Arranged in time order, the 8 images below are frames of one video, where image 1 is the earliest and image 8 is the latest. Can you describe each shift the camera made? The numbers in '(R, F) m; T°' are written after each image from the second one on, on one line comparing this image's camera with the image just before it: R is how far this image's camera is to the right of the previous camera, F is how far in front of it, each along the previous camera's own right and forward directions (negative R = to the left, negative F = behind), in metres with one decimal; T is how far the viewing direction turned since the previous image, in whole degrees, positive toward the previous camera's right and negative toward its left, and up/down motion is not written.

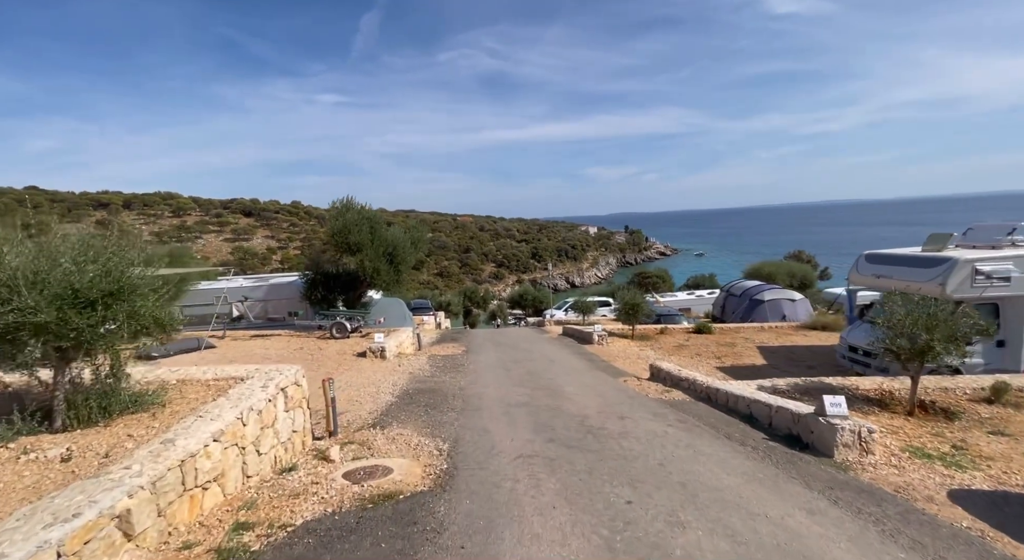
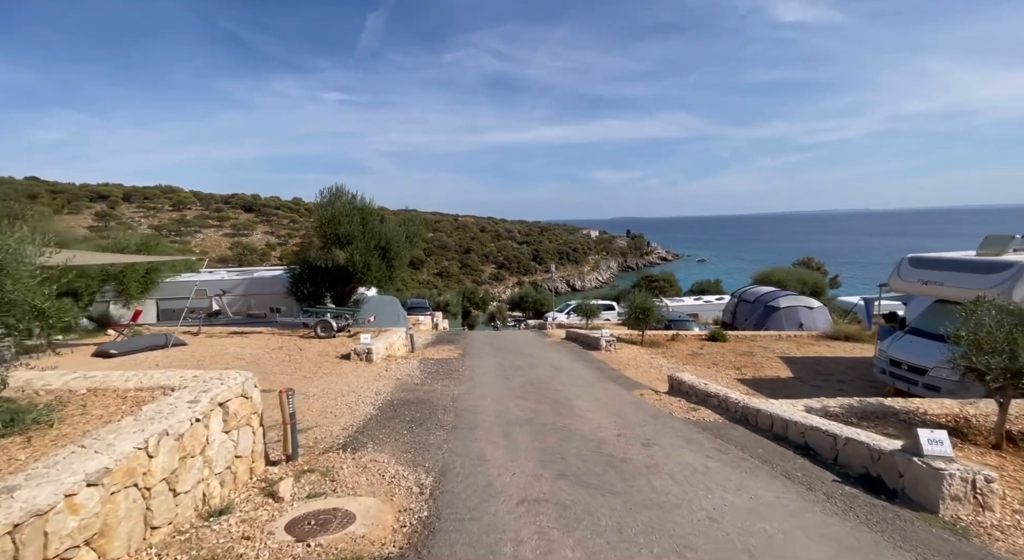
(-0.1, +1.4) m; 0°
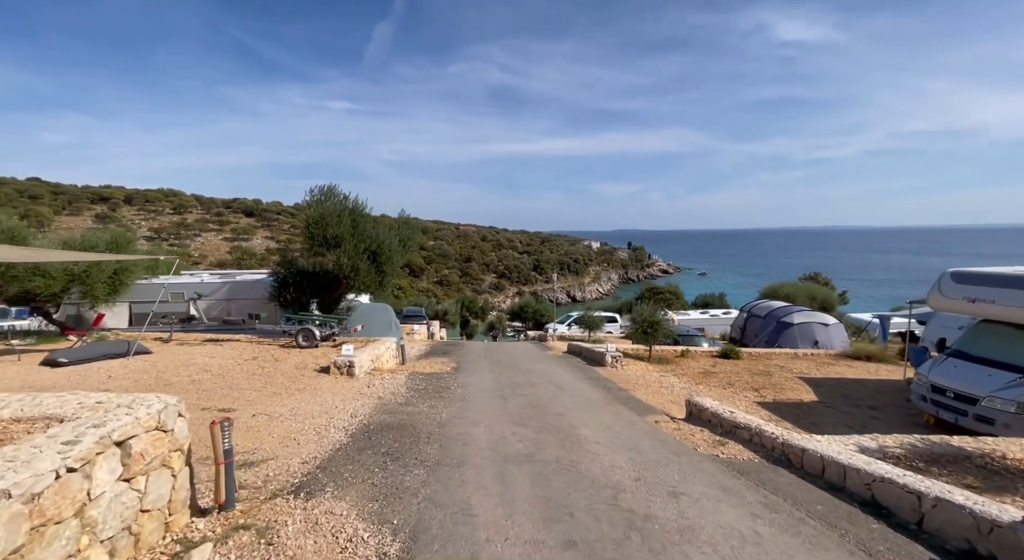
(0.0, +1.2) m; 0°
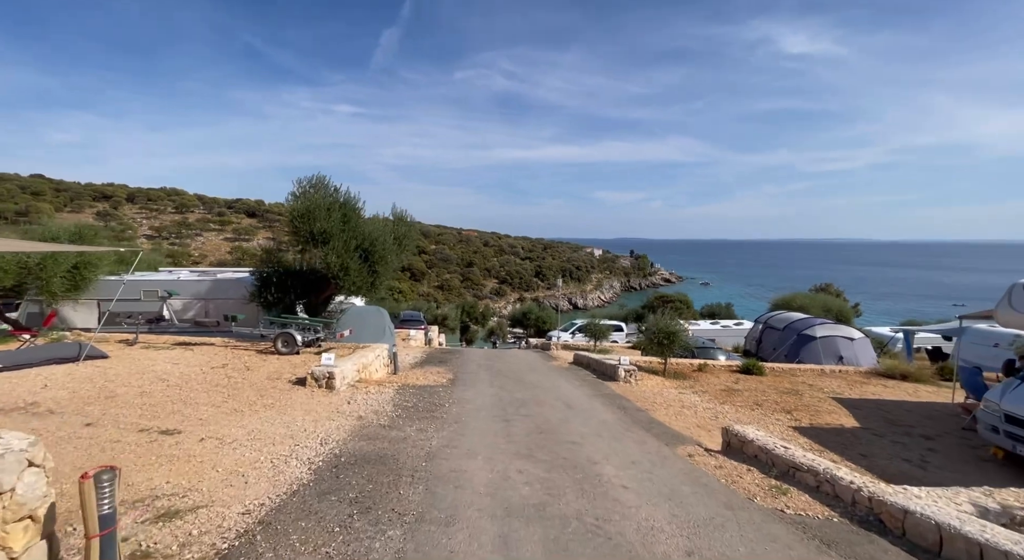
(-0.1, +1.5) m; 0°
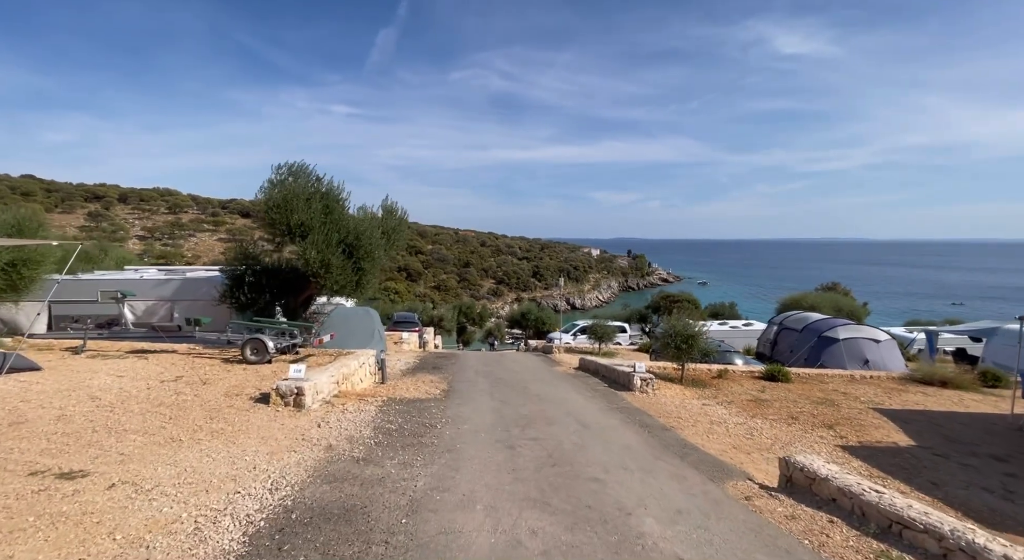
(-0.1, +1.6) m; 0°
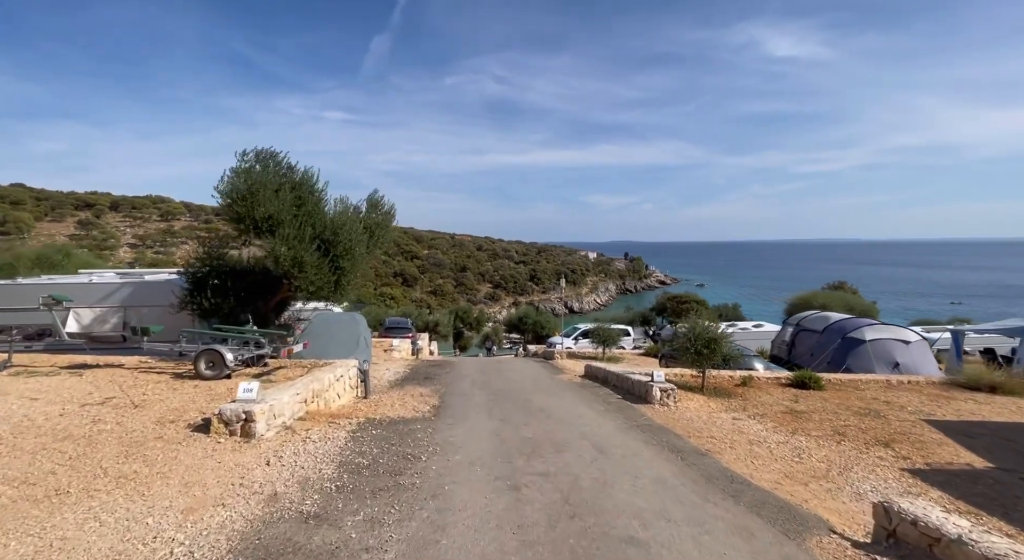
(-0.1, +1.6) m; 0°
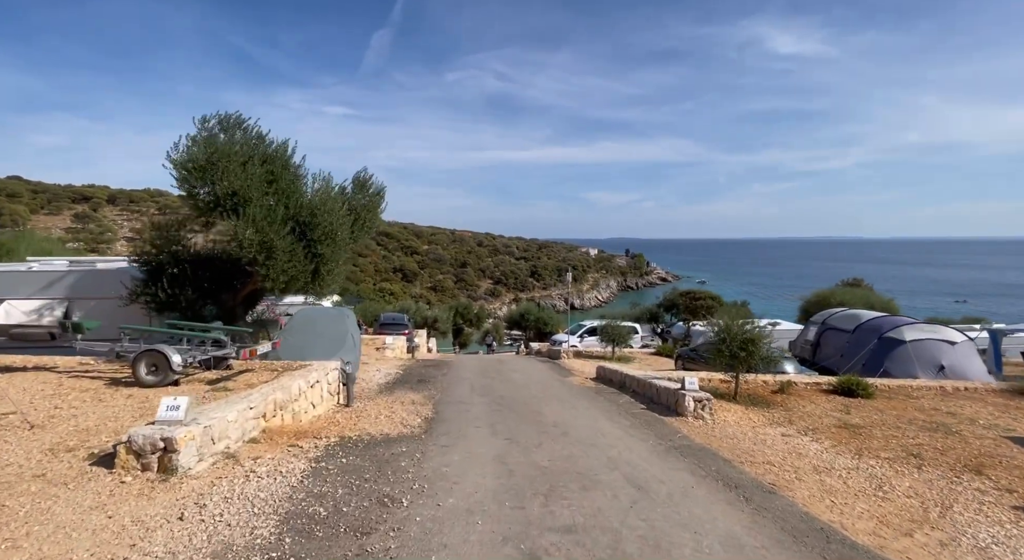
(-0.1, +1.7) m; 0°
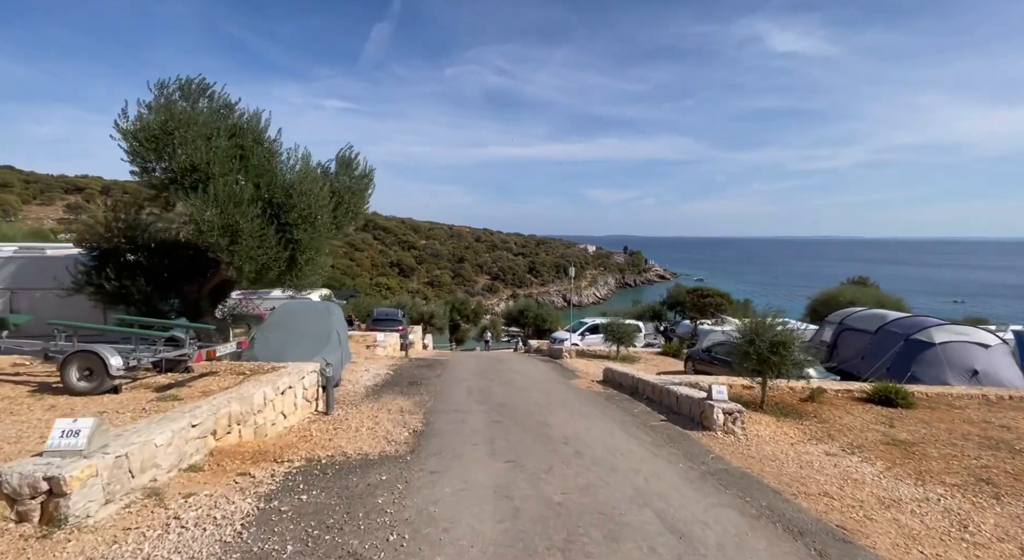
(-0.1, +1.3) m; 0°
